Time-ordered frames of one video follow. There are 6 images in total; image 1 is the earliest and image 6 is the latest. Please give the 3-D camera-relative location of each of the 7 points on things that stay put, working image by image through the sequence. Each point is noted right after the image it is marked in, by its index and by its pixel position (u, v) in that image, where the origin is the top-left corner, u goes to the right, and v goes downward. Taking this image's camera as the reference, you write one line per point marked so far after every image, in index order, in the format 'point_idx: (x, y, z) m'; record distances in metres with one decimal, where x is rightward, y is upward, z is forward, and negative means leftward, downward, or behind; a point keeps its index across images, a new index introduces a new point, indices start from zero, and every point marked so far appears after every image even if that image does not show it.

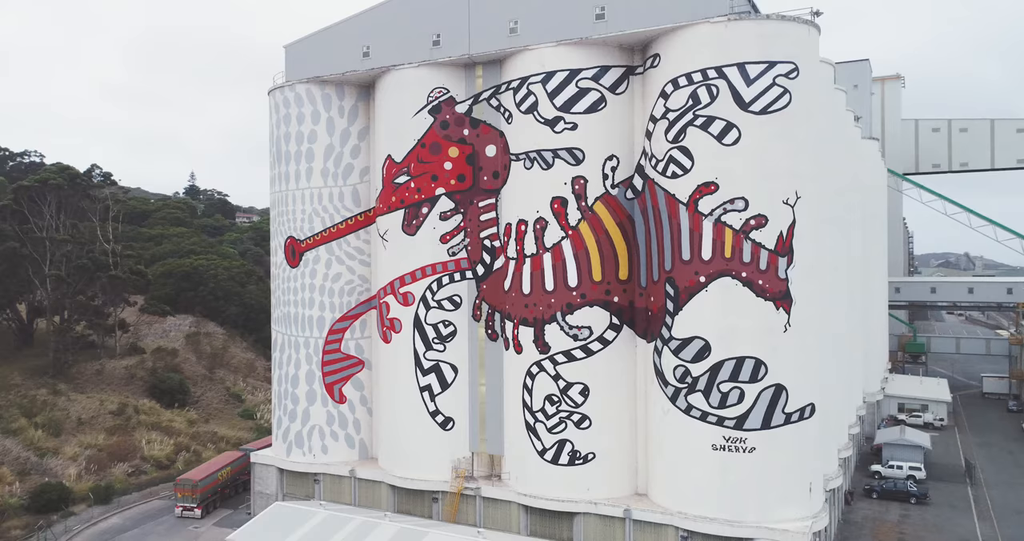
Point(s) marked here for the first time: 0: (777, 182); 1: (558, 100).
0: (+6.1, +2.0, +14.7) m
1: (+1.2, +4.4, +16.5) m
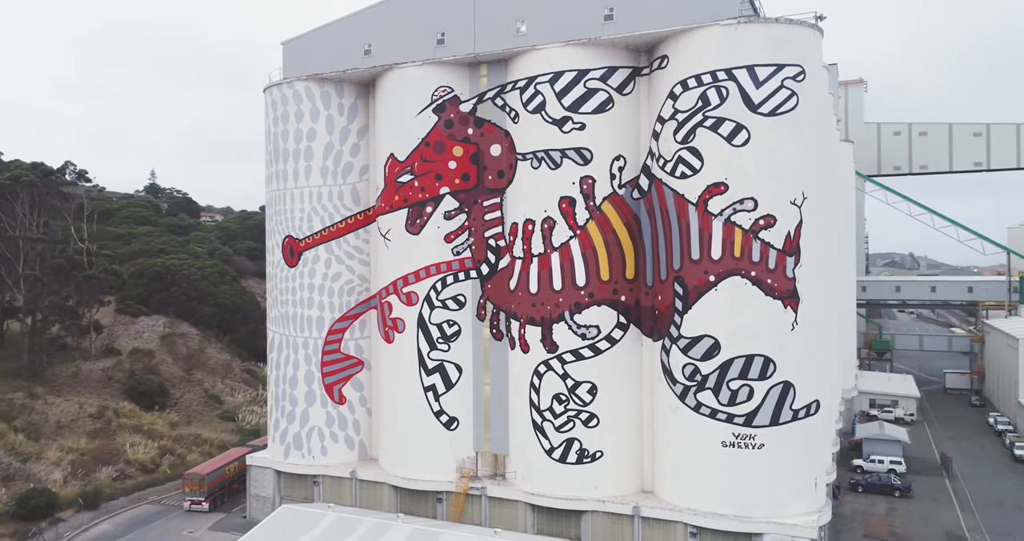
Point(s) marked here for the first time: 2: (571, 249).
0: (+6.4, +2.0, +14.9) m
1: (+1.4, +4.4, +16.5) m
2: (+1.5, +0.6, +16.5) m
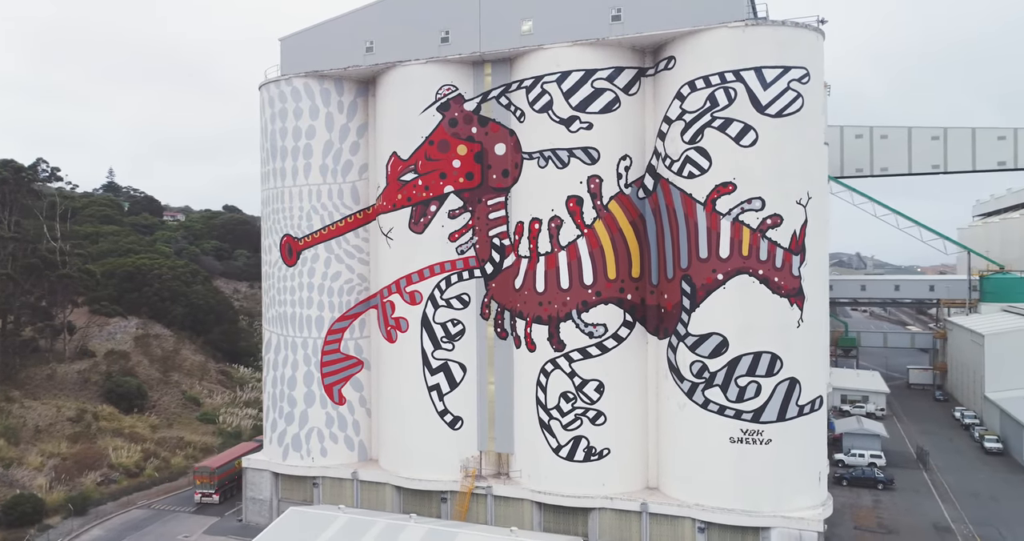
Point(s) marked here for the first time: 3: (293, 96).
0: (+6.6, +2.1, +15.2) m
1: (+1.6, +4.4, +16.6) m
2: (+1.7, +0.6, +16.6) m
3: (-6.6, +5.3, +19.6) m
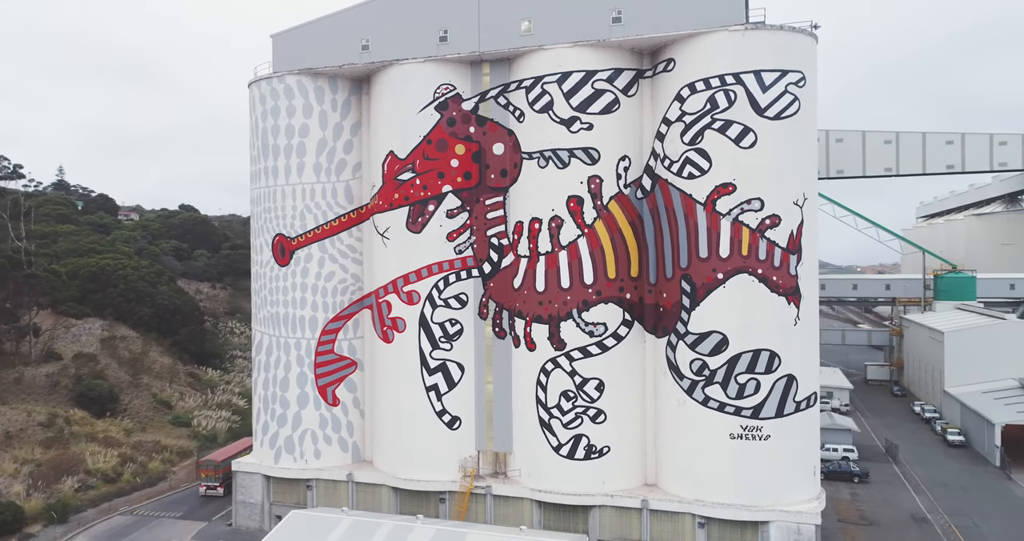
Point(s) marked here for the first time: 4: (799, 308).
0: (+6.7, +2.1, +15.5) m
1: (+1.6, +4.4, +16.7) m
2: (+1.7, +0.6, +16.7) m
3: (-6.8, +5.3, +19.3) m
4: (+7.0, -0.9, +15.7) m
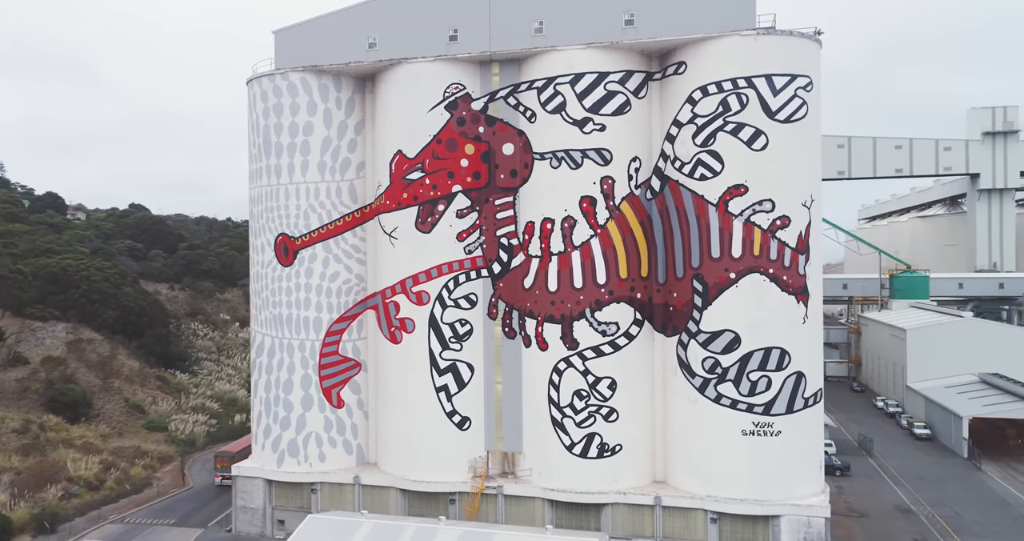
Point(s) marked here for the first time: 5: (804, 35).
0: (+7.0, +2.1, +15.9) m
1: (+1.9, +4.4, +16.8) m
2: (+2.1, +0.6, +16.9) m
3: (-6.6, +5.3, +19.0) m
4: (+7.3, -0.9, +16.1) m
5: (+7.3, +5.9, +16.1) m
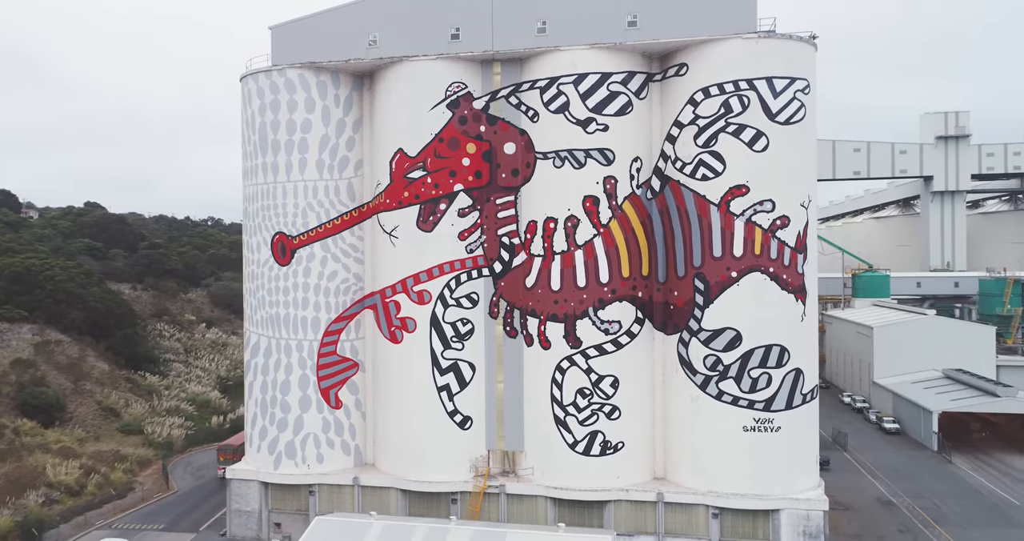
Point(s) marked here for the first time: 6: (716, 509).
0: (+7.2, +2.1, +16.3) m
1: (+2.0, +4.4, +17.0) m
2: (+2.1, +0.6, +17.0) m
3: (-6.6, +5.3, +18.8) m
4: (+7.5, -0.9, +16.5) m
5: (+7.4, +5.9, +16.4) m
6: (+5.1, -6.1, +16.5) m
